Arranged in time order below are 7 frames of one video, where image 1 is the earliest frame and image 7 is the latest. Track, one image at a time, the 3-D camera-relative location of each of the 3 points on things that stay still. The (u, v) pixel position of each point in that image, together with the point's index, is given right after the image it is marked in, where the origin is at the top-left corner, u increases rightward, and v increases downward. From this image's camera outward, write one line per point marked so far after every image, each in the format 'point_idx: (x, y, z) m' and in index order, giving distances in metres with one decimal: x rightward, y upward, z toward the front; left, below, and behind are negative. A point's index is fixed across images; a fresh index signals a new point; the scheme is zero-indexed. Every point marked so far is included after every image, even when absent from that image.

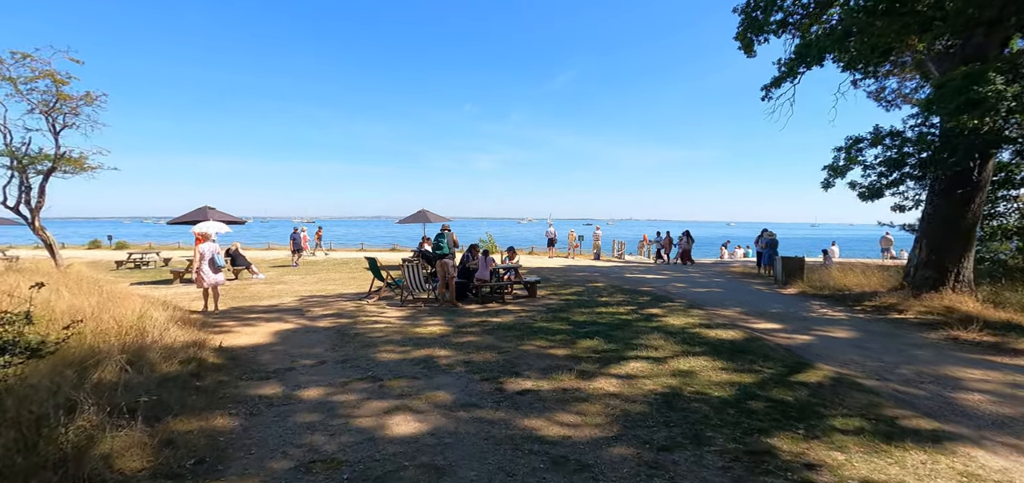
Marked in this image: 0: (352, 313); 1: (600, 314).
0: (-3.1, -1.4, +10.3) m
1: (+1.5, -1.3, +9.1) m
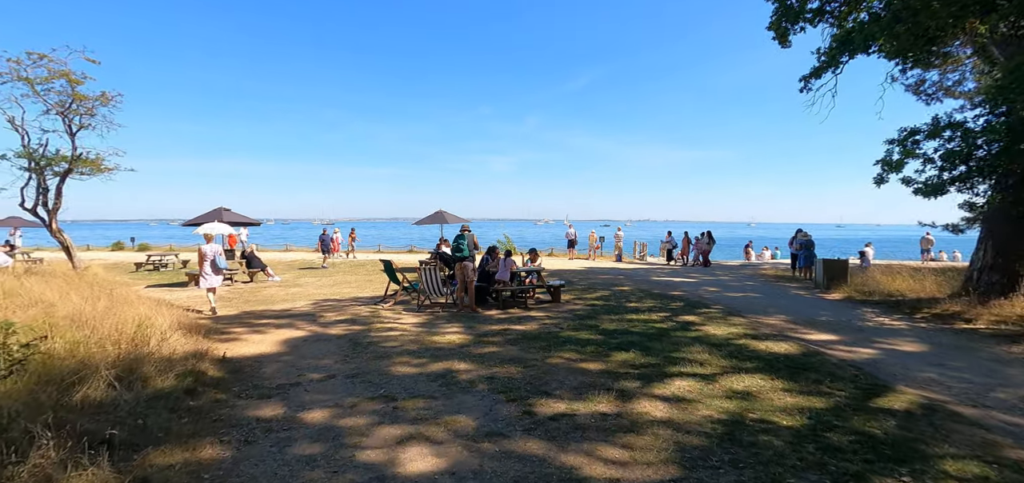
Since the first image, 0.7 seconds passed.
0: (-2.7, -1.4, +9.8) m
1: (+1.9, -1.3, +8.4) m
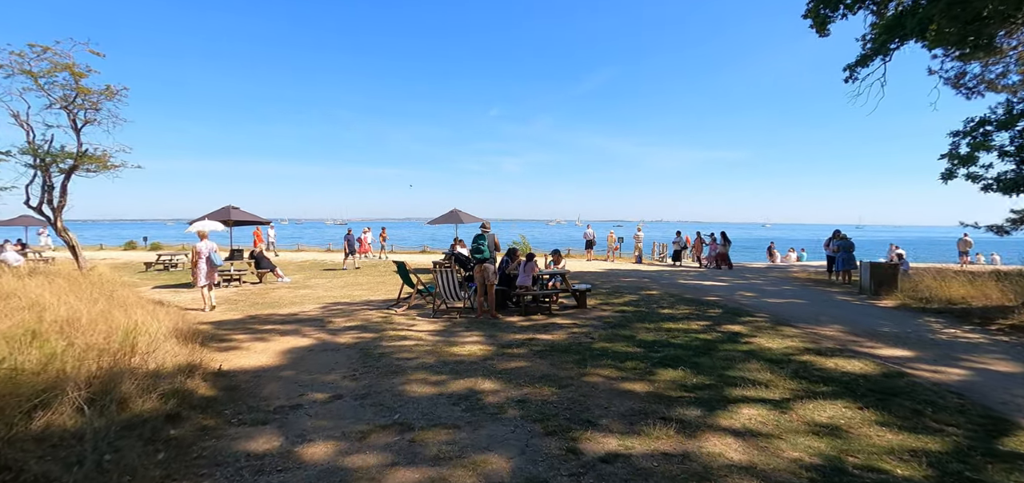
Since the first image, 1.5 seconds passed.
0: (-2.3, -1.4, +9.0) m
1: (+2.3, -1.3, +7.6) m
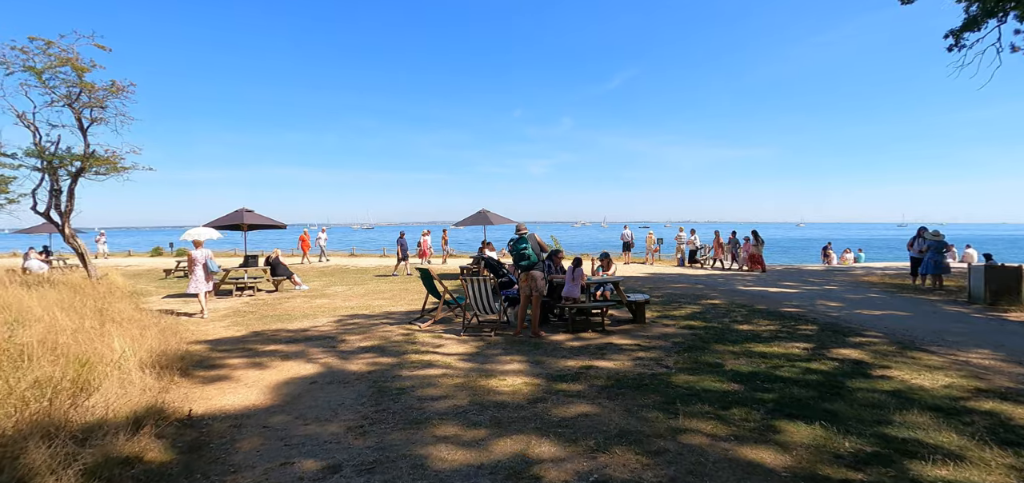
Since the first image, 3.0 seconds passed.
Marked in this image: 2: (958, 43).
0: (-1.6, -1.5, +7.6) m
1: (+2.9, -1.3, +5.9) m
2: (+8.2, +3.7, +9.7) m
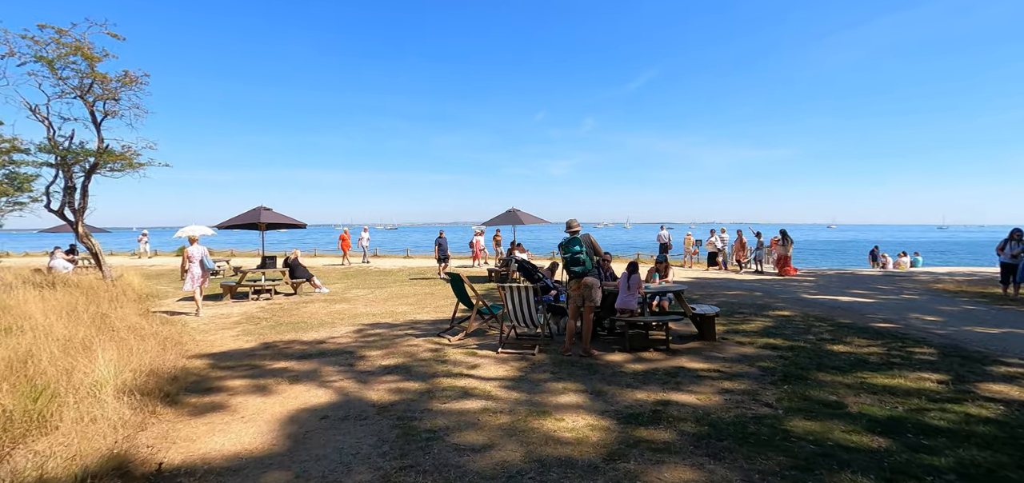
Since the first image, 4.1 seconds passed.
0: (-1.0, -1.5, +6.5) m
1: (+3.4, -1.4, +4.6) m
2: (+8.9, +3.6, +8.2) m
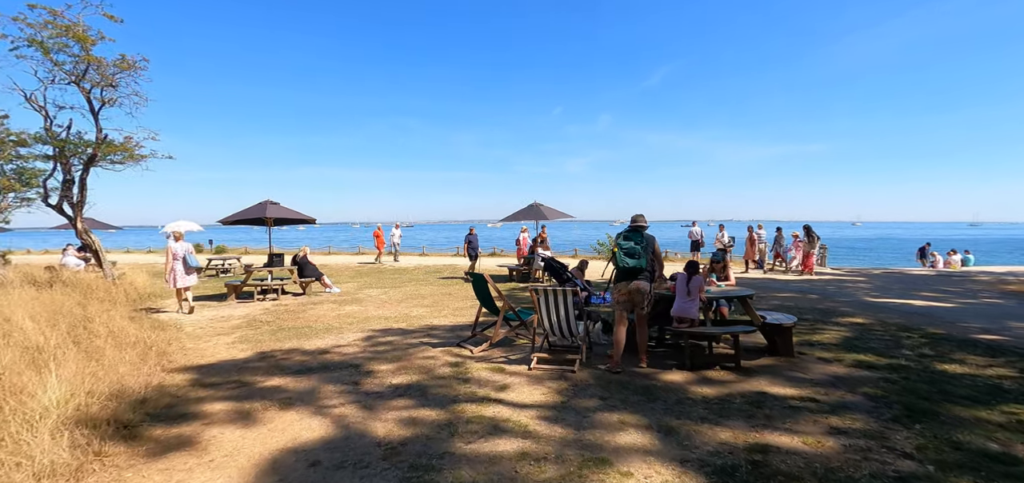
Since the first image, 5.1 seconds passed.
0: (-0.7, -1.5, +5.4) m
1: (+3.7, -1.3, +3.4) m
2: (+9.3, +3.7, +6.7) m
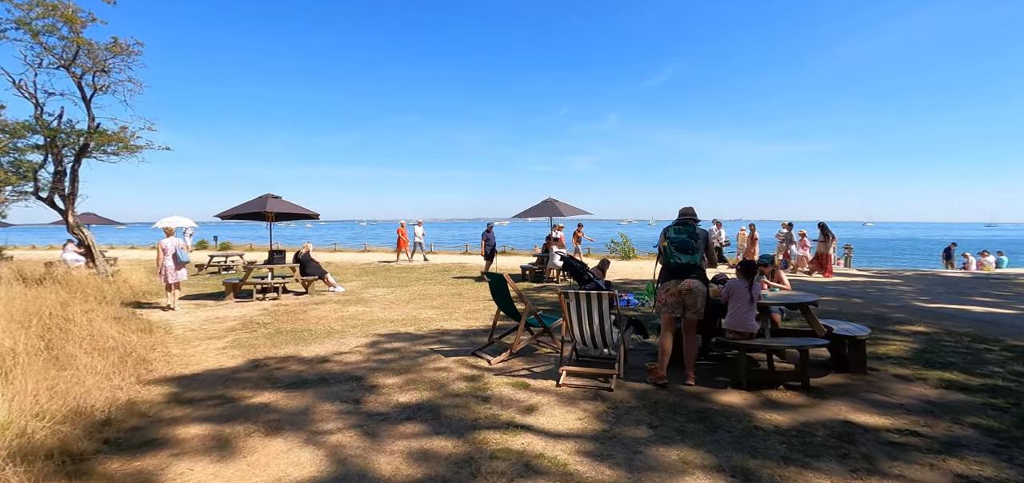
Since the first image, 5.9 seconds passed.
0: (-0.4, -1.4, +4.6) m
1: (+3.9, -1.3, +2.5) m
2: (+9.6, +3.6, +5.8) m
